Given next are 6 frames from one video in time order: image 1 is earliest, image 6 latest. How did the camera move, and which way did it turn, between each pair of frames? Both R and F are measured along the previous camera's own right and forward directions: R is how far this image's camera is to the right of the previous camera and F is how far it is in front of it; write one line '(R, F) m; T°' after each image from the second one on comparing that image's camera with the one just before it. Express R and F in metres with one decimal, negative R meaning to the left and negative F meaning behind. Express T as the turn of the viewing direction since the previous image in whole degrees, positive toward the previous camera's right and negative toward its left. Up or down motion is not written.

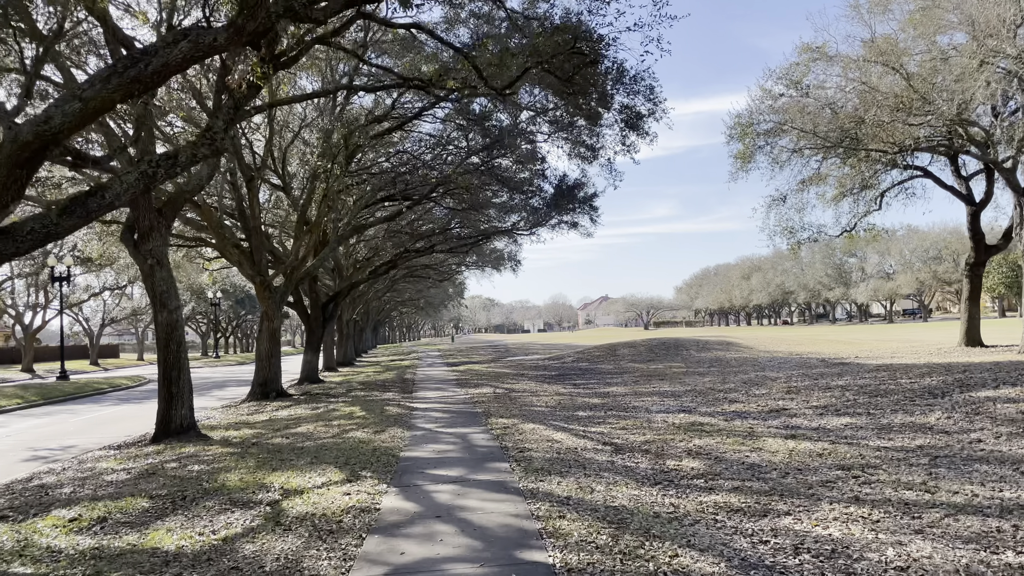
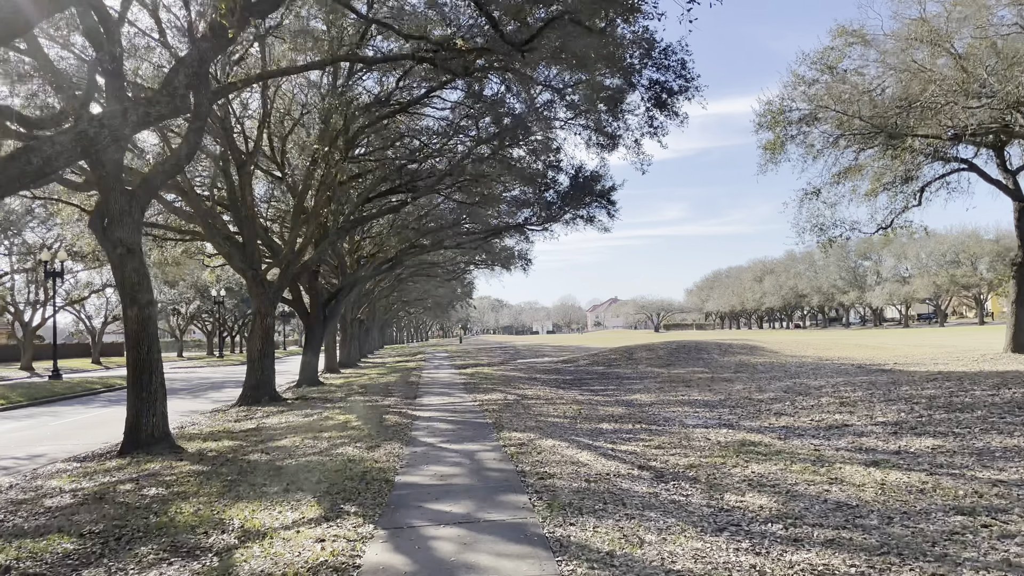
(-0.1, +1.3) m; -1°
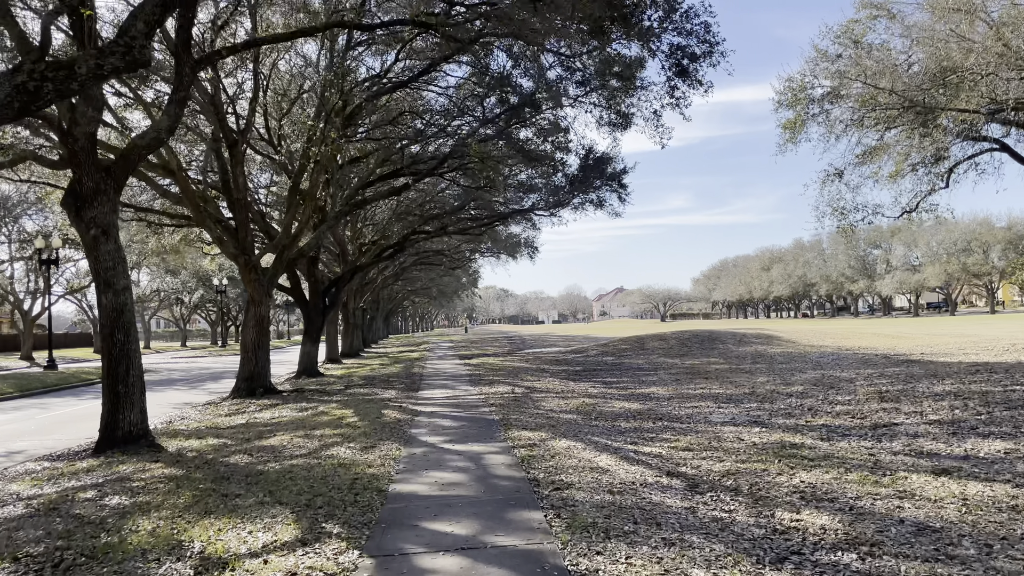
(0.0, +0.8) m; 0°
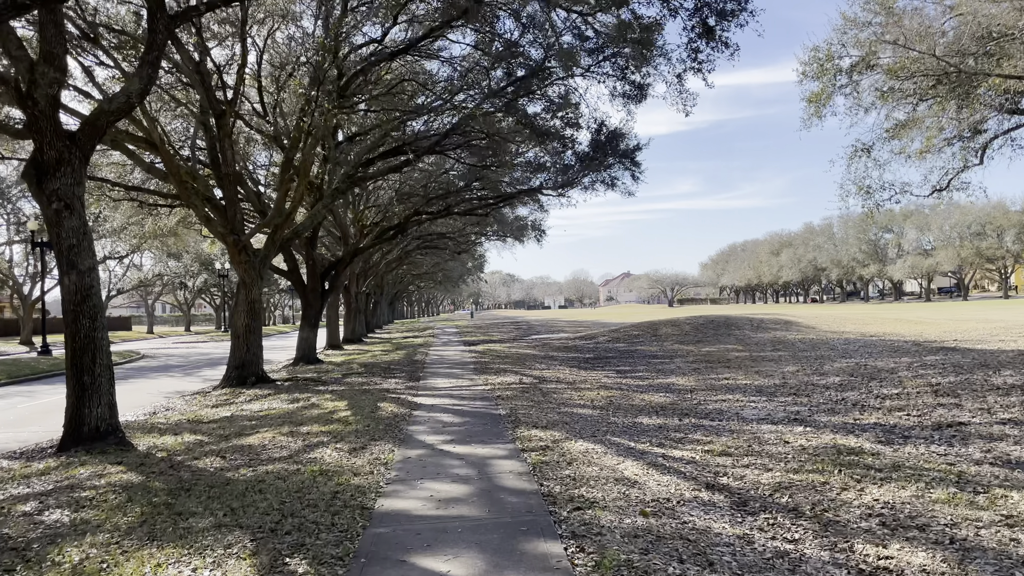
(0.0, +0.9) m; -1°
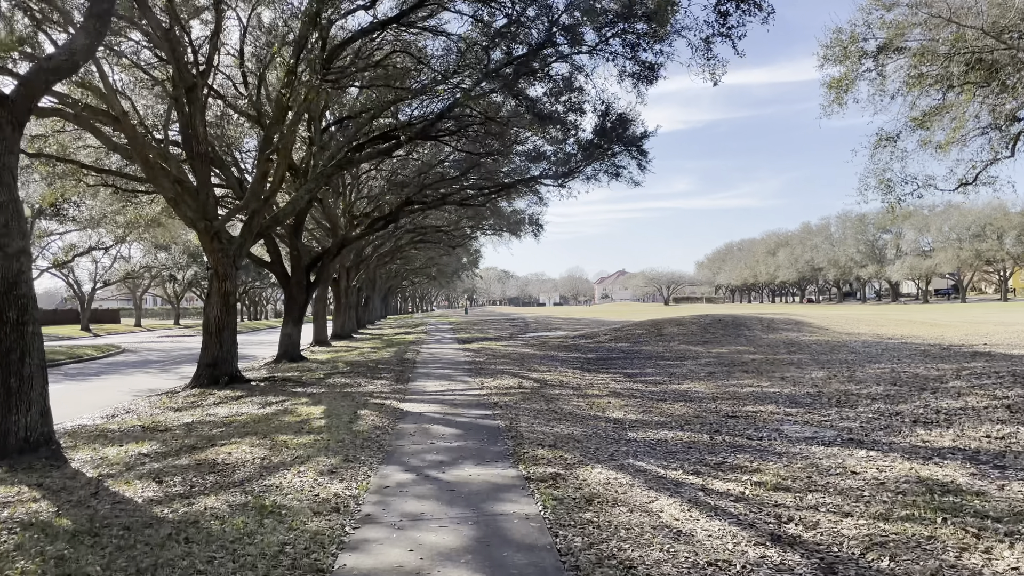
(-0.1, +1.1) m; 0°
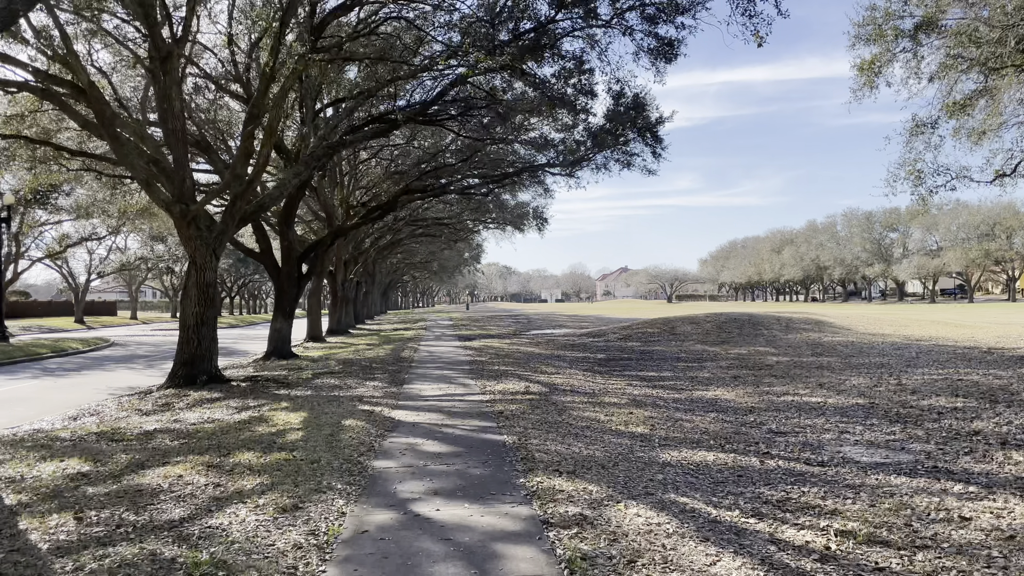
(-0.1, +1.1) m; 0°
